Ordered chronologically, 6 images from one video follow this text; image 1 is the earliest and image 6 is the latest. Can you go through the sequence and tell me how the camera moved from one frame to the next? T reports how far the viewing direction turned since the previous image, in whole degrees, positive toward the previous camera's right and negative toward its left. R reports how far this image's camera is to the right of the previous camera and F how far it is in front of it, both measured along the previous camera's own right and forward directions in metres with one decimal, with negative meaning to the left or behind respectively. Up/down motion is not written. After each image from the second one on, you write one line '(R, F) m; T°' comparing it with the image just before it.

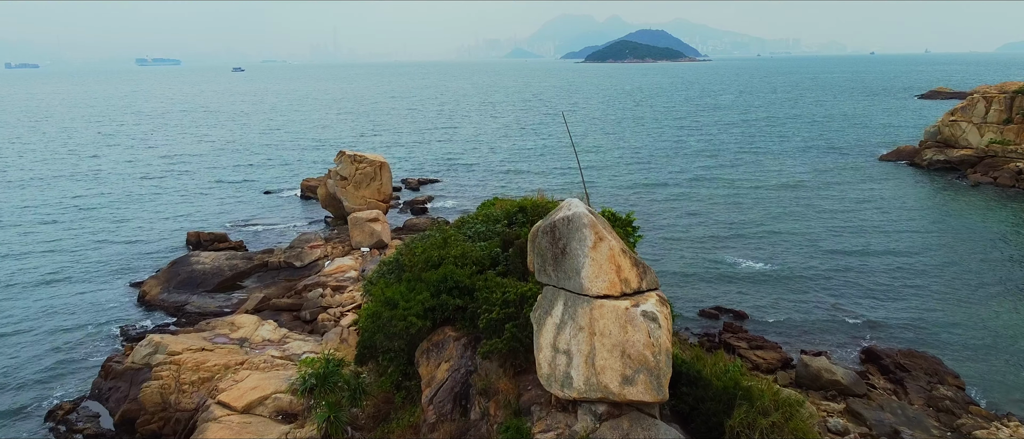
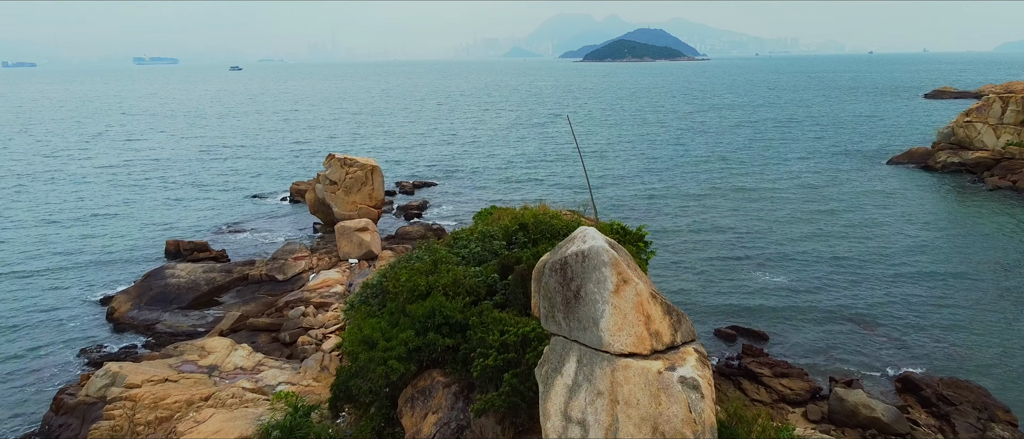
(0.0, +2.2) m; 0°
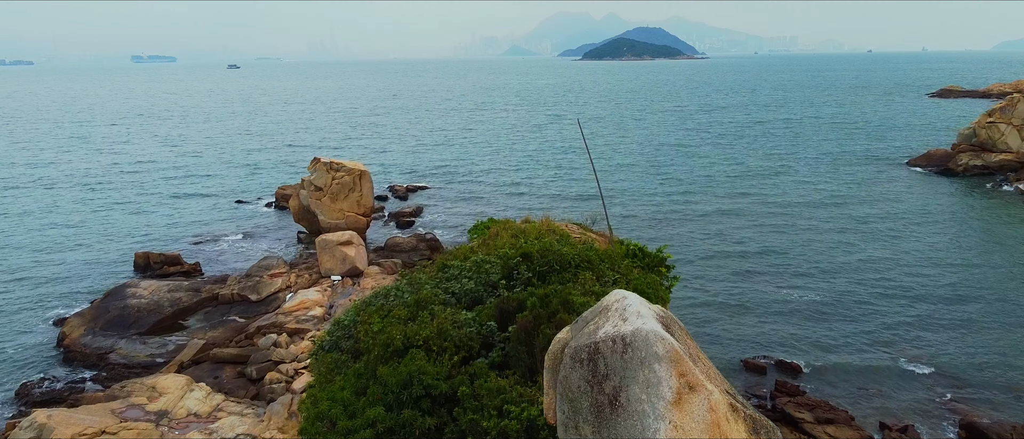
(0.0, +3.0) m; 0°
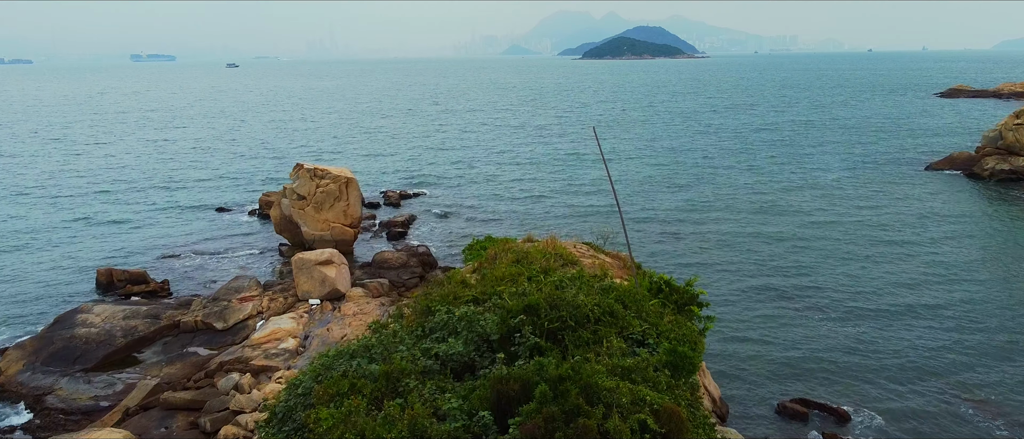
(0.0, +3.1) m; 0°
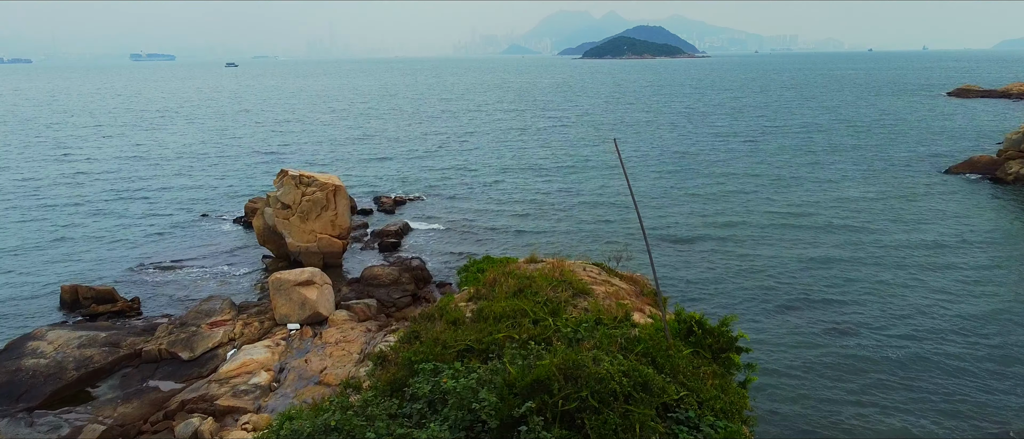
(0.0, +2.5) m; 0°
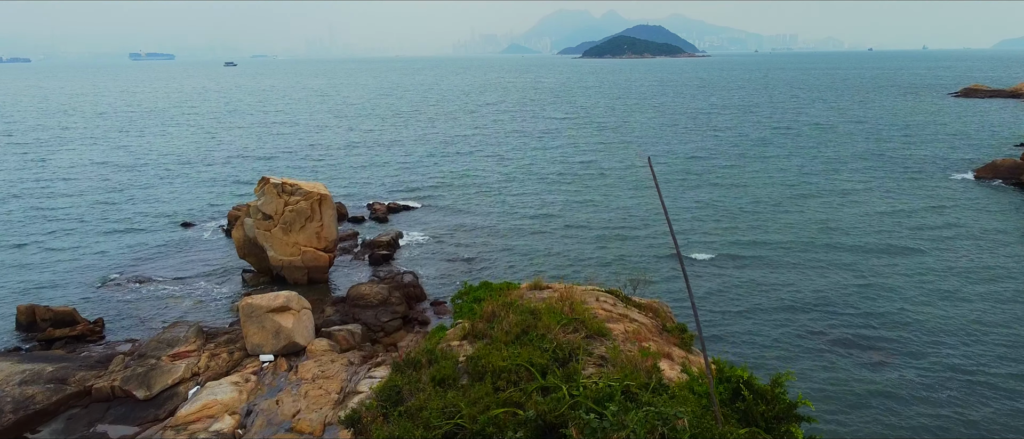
(-0.1, +2.5) m; 0°
